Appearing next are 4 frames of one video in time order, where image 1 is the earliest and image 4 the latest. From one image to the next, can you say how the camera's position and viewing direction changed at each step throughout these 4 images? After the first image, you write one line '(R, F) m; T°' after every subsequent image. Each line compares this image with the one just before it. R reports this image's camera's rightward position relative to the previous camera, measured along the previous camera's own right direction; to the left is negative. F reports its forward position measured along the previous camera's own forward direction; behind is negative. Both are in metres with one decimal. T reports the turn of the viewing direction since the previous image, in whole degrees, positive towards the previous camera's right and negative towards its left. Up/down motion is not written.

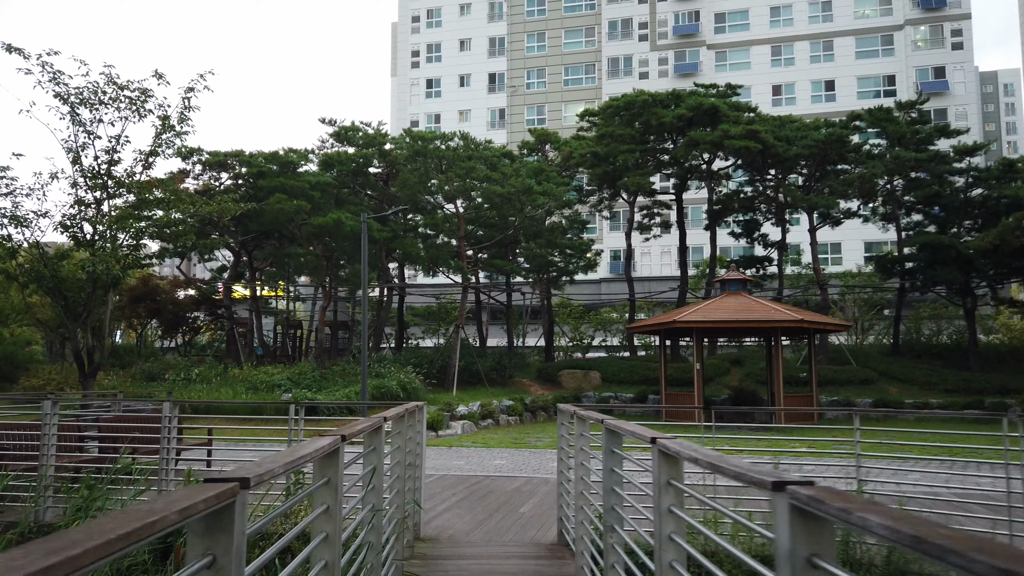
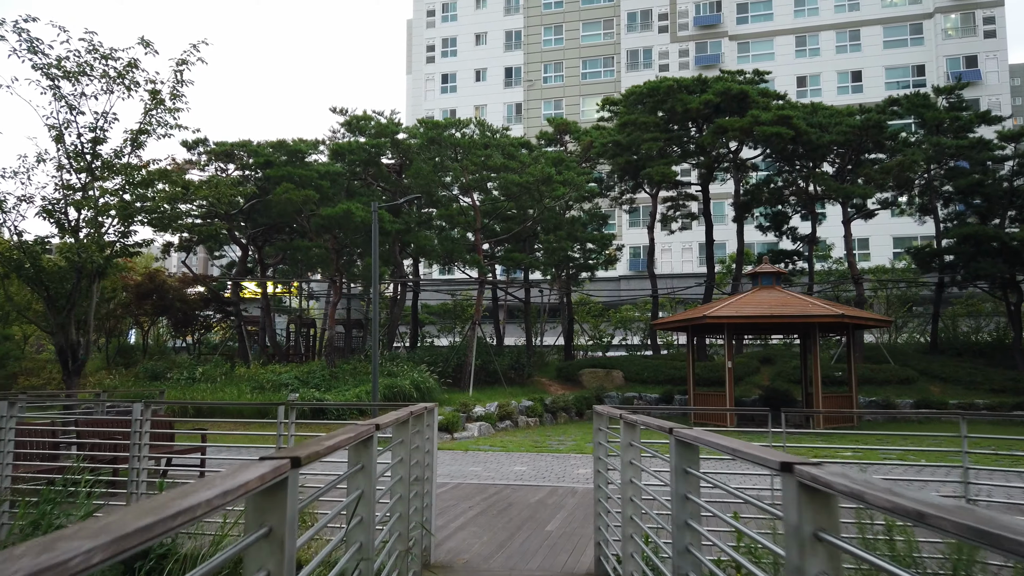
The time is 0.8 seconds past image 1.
(-0.1, +0.9) m; -1°
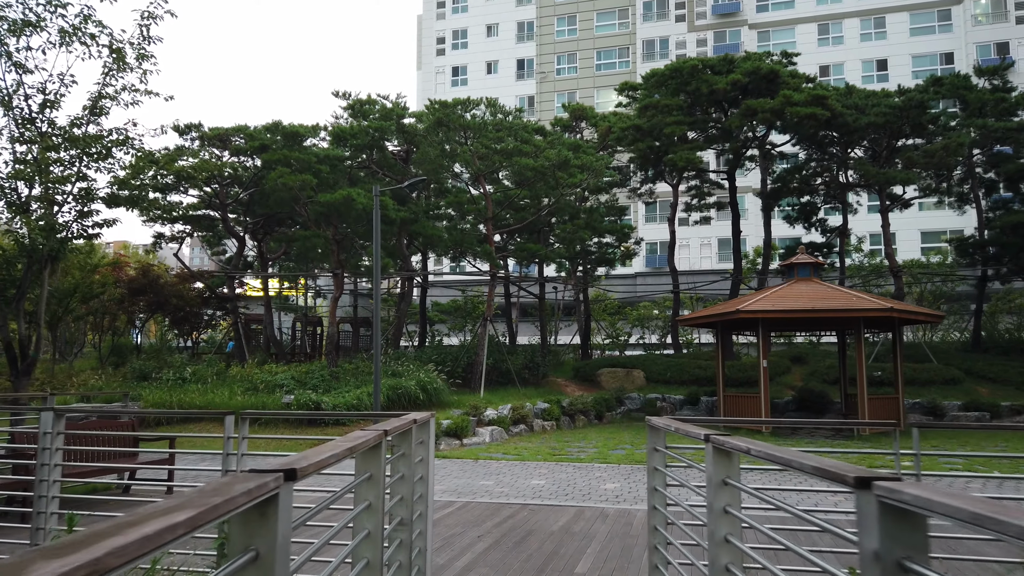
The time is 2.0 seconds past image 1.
(0.0, +1.2) m; -1°
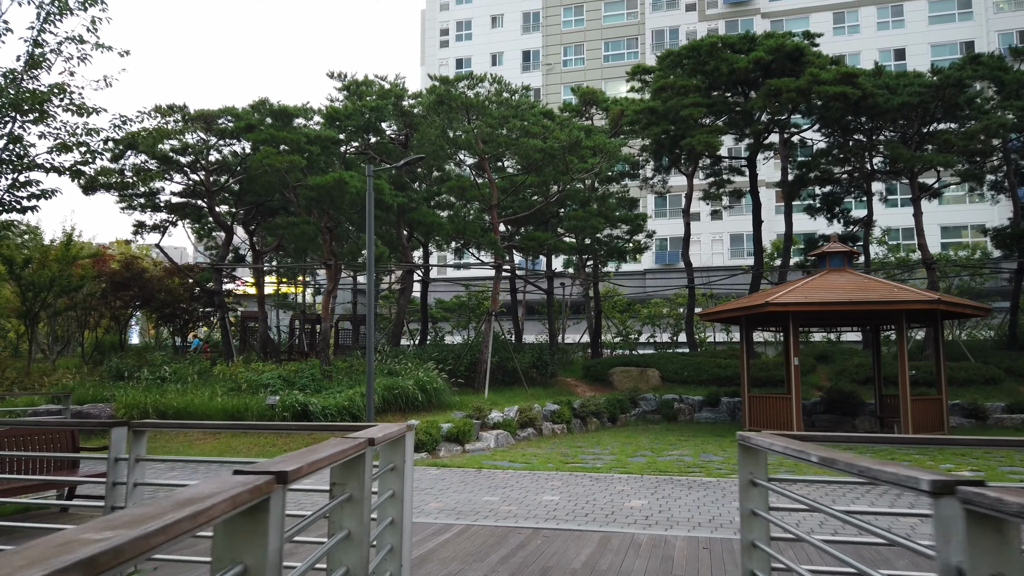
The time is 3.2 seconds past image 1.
(0.0, +1.2) m; 0°
